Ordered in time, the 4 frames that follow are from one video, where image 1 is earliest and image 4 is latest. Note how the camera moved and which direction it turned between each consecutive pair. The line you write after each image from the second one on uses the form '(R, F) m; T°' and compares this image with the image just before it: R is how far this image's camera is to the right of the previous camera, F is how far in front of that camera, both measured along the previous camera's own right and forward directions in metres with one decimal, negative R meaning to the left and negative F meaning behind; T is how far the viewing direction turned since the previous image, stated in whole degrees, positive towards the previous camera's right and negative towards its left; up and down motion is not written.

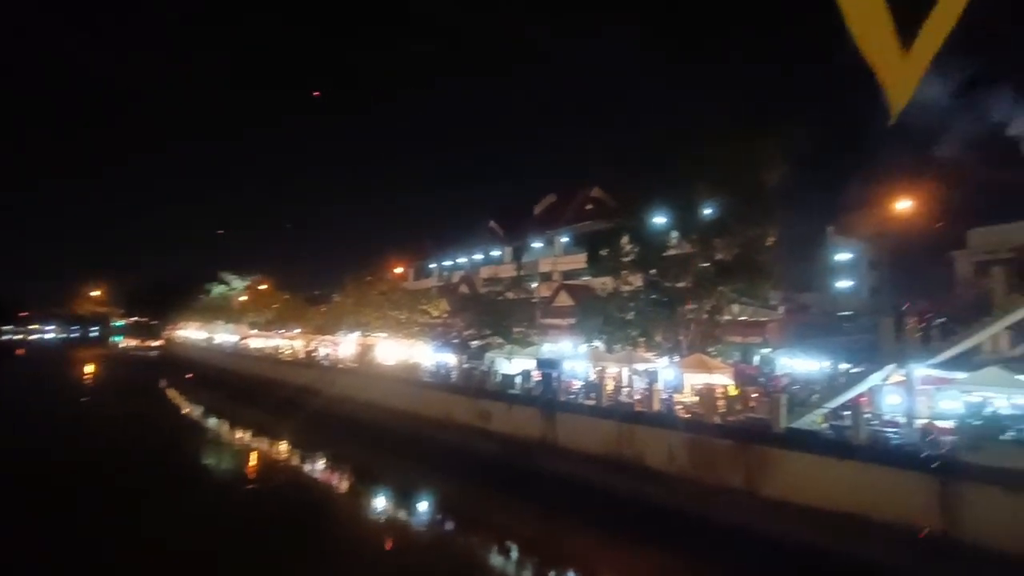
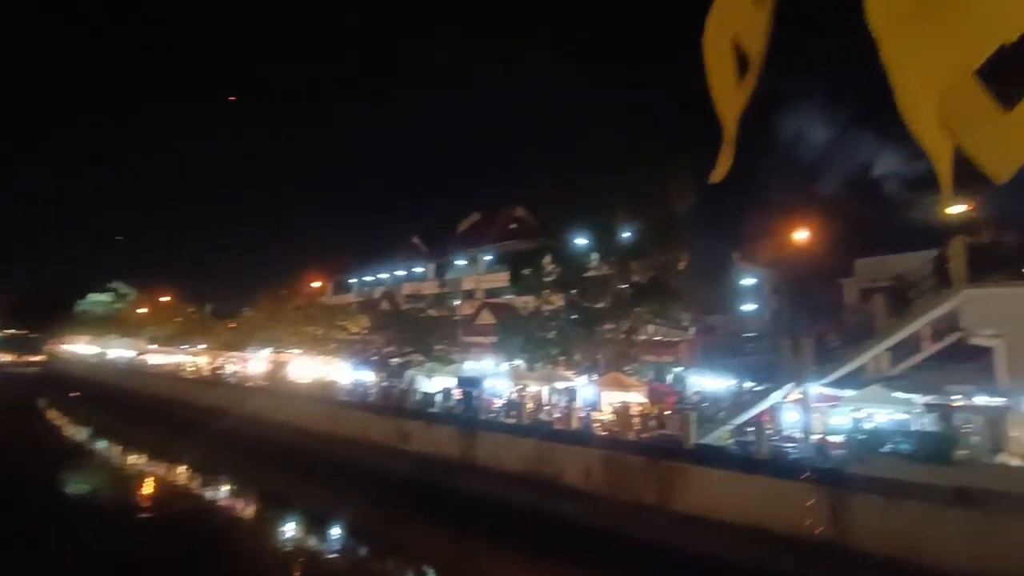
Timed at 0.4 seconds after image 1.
(+0.5, +0.4) m; +8°
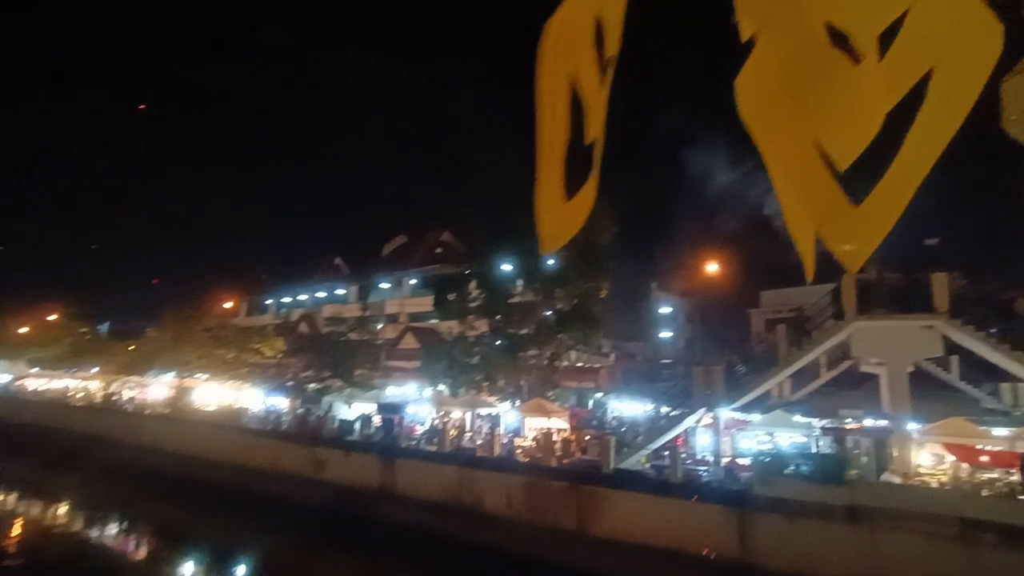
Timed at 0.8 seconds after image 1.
(+0.3, -0.1) m; +7°
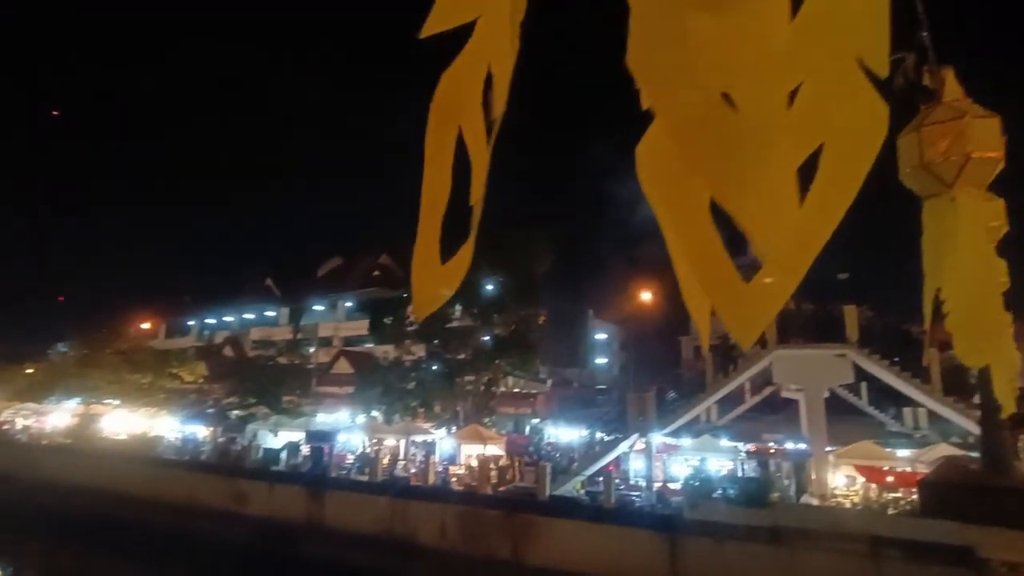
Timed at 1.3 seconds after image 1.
(+0.1, -0.1) m; +6°
